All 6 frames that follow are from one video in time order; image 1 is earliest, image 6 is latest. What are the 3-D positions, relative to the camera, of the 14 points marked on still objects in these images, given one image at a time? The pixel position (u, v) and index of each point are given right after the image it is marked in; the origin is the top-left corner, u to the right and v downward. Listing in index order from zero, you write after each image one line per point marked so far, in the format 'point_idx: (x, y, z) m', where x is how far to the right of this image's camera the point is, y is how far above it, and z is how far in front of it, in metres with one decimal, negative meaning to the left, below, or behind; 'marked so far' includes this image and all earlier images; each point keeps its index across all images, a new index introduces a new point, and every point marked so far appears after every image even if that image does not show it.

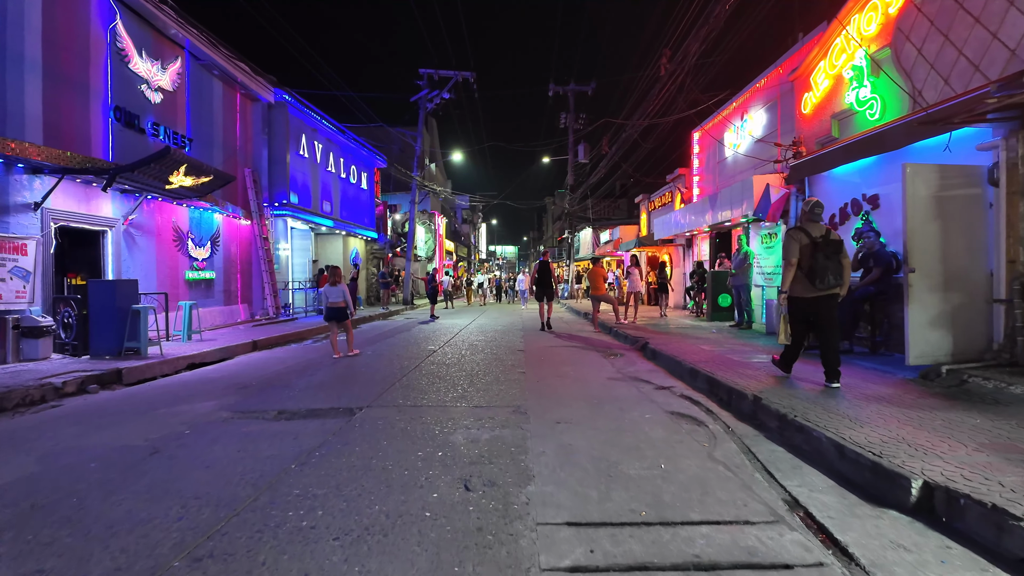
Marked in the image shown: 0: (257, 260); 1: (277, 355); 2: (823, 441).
0: (-7.0, +0.8, +16.3) m
1: (-4.2, -1.2, +10.6) m
2: (+2.1, -1.0, +4.0) m
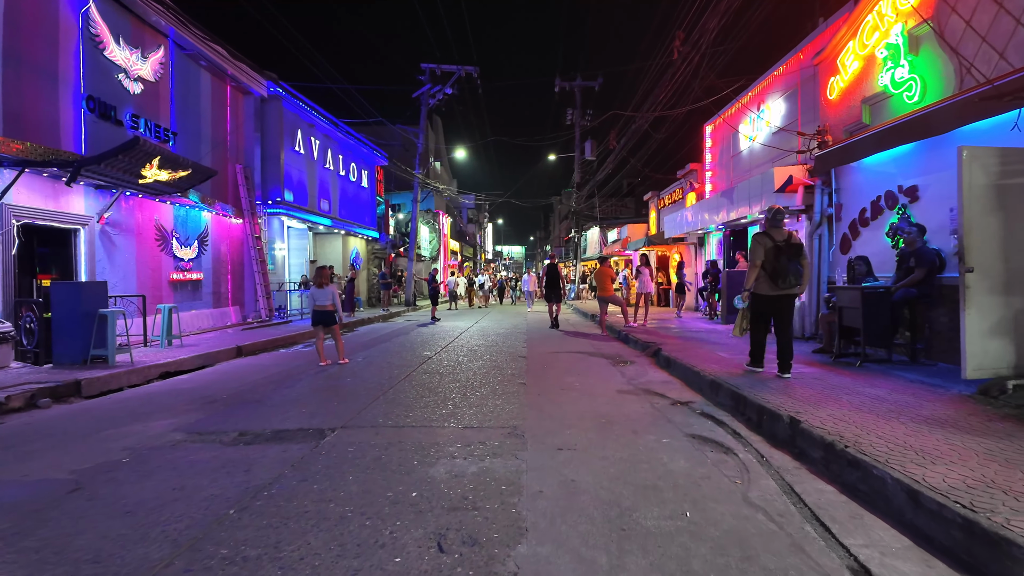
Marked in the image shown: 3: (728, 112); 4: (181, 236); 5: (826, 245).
0: (-6.9, +0.7, +15.6) m
1: (-4.2, -1.2, +9.9) m
2: (+2.1, -1.1, +3.2) m
3: (+5.8, +4.7, +15.7) m
4: (-7.1, +1.1, +12.7) m
5: (+5.1, +0.7, +9.6) m
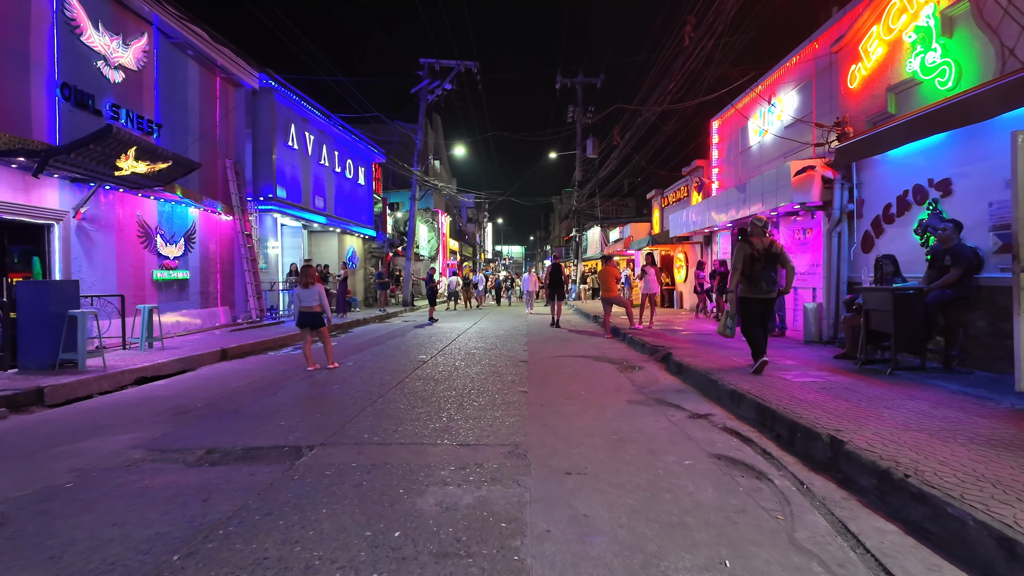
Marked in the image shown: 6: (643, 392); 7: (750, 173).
0: (-6.9, +0.7, +15.0) m
1: (-4.2, -1.2, +9.4) m
2: (+2.1, -1.1, +2.7) m
3: (+5.8, +4.7, +15.2) m
4: (-7.1, +1.1, +12.2) m
5: (+5.1, +0.7, +9.0) m
6: (+1.4, -1.2, +6.5) m
7: (+5.8, +2.8, +14.5) m
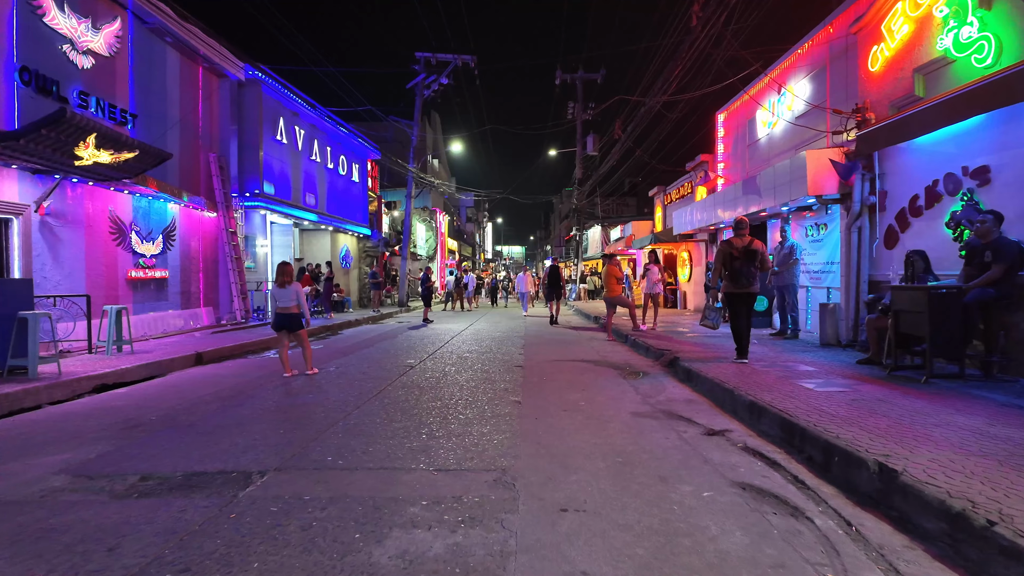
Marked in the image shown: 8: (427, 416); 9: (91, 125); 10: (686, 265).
0: (-7.0, +0.7, +14.4) m
1: (-4.3, -1.2, +8.7) m
2: (+2.0, -1.1, +2.0) m
3: (+5.7, +4.7, +14.5) m
4: (-7.2, +1.1, +11.5) m
5: (+5.0, +0.7, +8.4) m
6: (+1.4, -1.1, +5.9) m
7: (+5.8, +2.8, +13.9) m
8: (-0.8, -1.2, +5.4) m
9: (-5.2, +2.0, +7.4) m
10: (+5.4, +0.7, +18.5) m
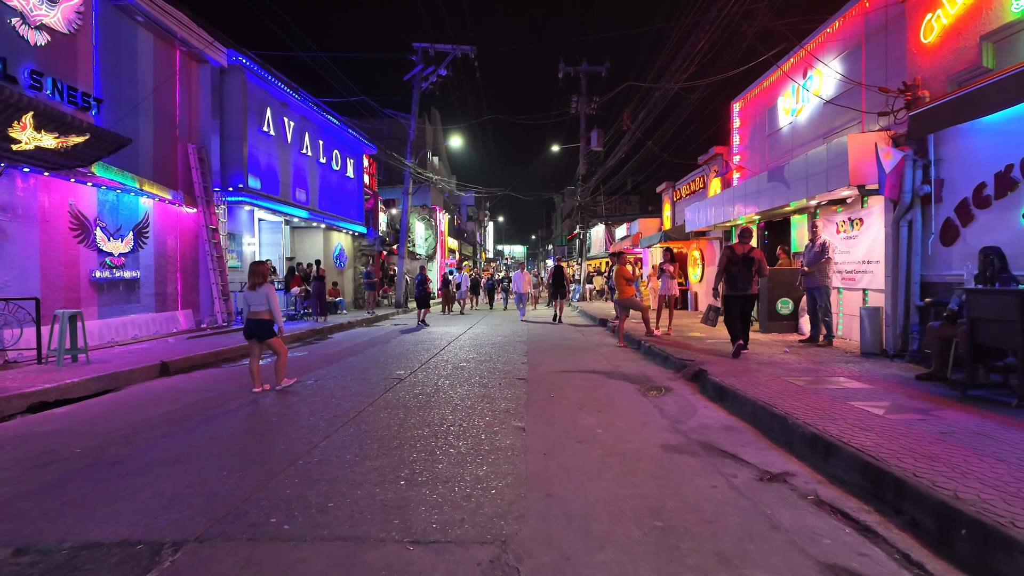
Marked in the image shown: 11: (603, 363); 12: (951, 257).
0: (-7.0, +0.7, +13.4) m
1: (-4.3, -1.3, +7.7) m
2: (+2.0, -1.1, +1.0) m
3: (+5.7, +4.6, +13.5) m
4: (-7.2, +1.1, +10.5) m
5: (+5.0, +0.6, +7.3) m
6: (+1.4, -1.2, +4.8) m
7: (+5.8, +2.8, +12.8) m
8: (-0.7, -1.2, +4.3) m
9: (-5.2, +2.0, +6.4) m
10: (+5.5, +0.7, +17.5) m
11: (+1.3, -1.1, +8.6) m
12: (+5.1, +0.4, +6.9) m
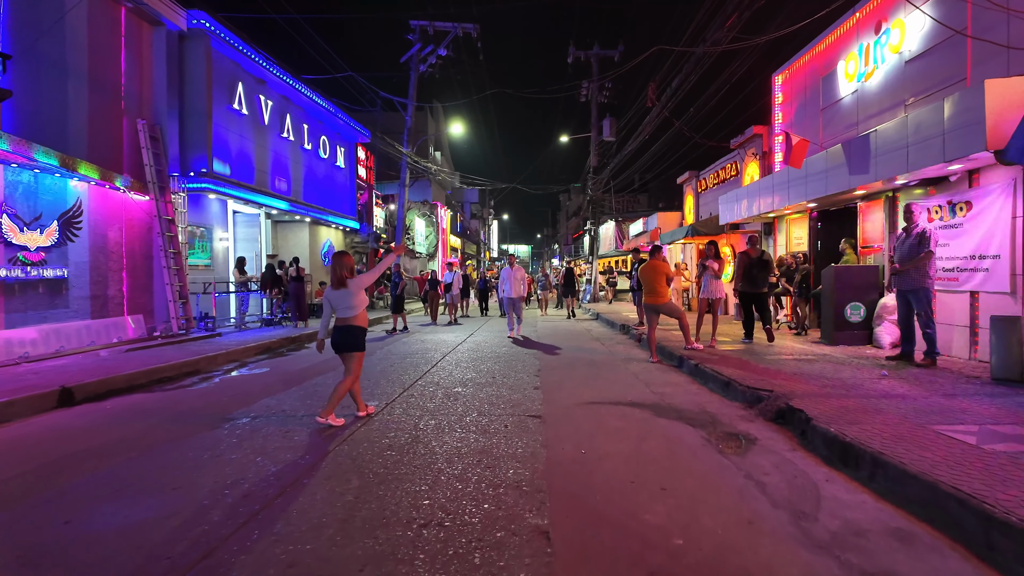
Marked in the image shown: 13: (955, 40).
0: (-6.8, +0.7, +11.4) m
1: (-4.2, -1.3, +5.7) m
2: (+2.0, -1.1, -1.1) m
3: (+5.9, +4.6, +11.4) m
4: (-7.1, +1.1, +8.5) m
5: (+5.1, +0.6, +5.2) m
6: (+1.5, -1.2, +2.8) m
7: (+5.9, +2.8, +10.7) m
8: (-0.7, -1.2, +2.3) m
9: (-5.1, +2.0, +4.3) m
10: (+5.7, +0.7, +15.4) m
11: (+1.4, -1.1, +6.5) m
12: (+5.2, +0.3, +4.8) m
13: (+5.6, +3.2, +7.7) m
